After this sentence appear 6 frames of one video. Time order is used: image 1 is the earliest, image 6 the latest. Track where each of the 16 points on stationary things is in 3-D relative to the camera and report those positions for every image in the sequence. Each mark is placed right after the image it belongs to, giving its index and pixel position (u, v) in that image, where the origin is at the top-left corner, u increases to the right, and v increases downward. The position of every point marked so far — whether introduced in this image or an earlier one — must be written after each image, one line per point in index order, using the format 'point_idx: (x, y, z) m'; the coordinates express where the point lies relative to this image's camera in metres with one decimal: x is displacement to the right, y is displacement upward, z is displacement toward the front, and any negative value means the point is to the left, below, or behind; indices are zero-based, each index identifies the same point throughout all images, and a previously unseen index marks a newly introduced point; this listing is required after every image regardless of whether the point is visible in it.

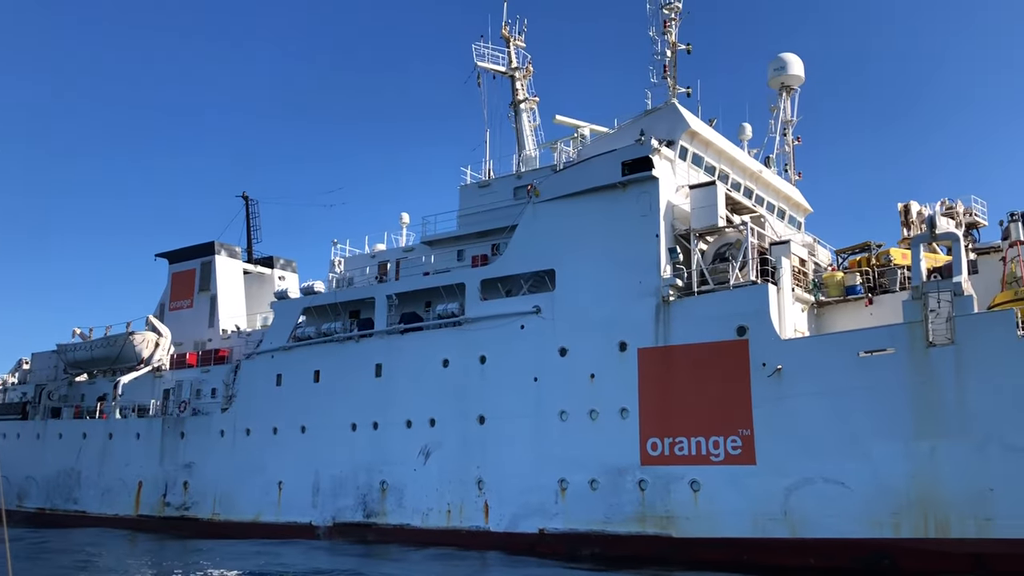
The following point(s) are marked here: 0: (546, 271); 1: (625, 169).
0: (+0.5, +0.2, +12.7) m
1: (+1.5, +1.6, +12.0) m
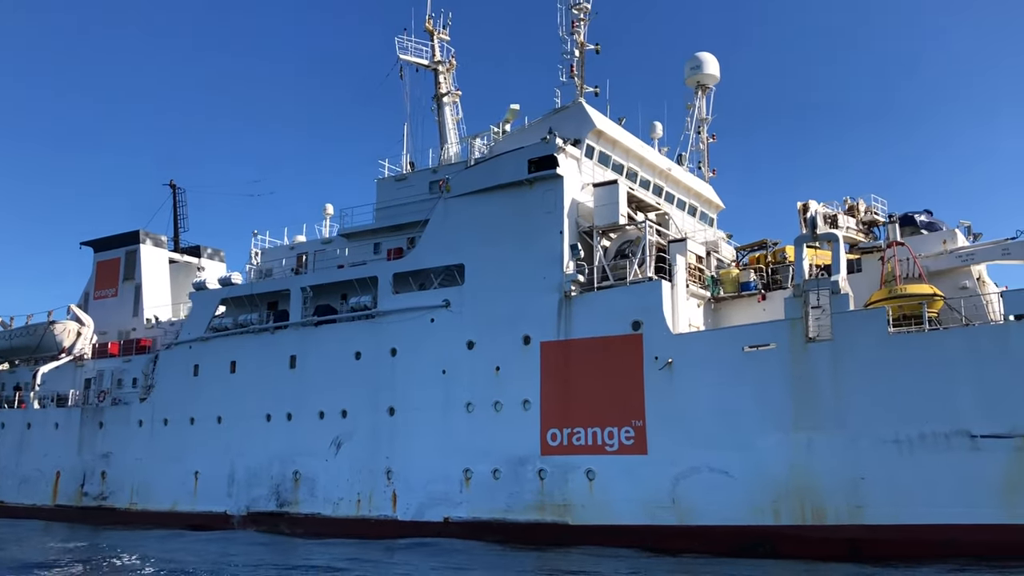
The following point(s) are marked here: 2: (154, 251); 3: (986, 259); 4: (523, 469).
0: (-0.8, +0.3, +13.0) m
1: (+0.3, +1.6, +12.2) m
2: (-7.7, +0.8, +19.9) m
3: (+5.3, +0.3, +10.4) m
4: (+0.1, -2.3, +11.7) m
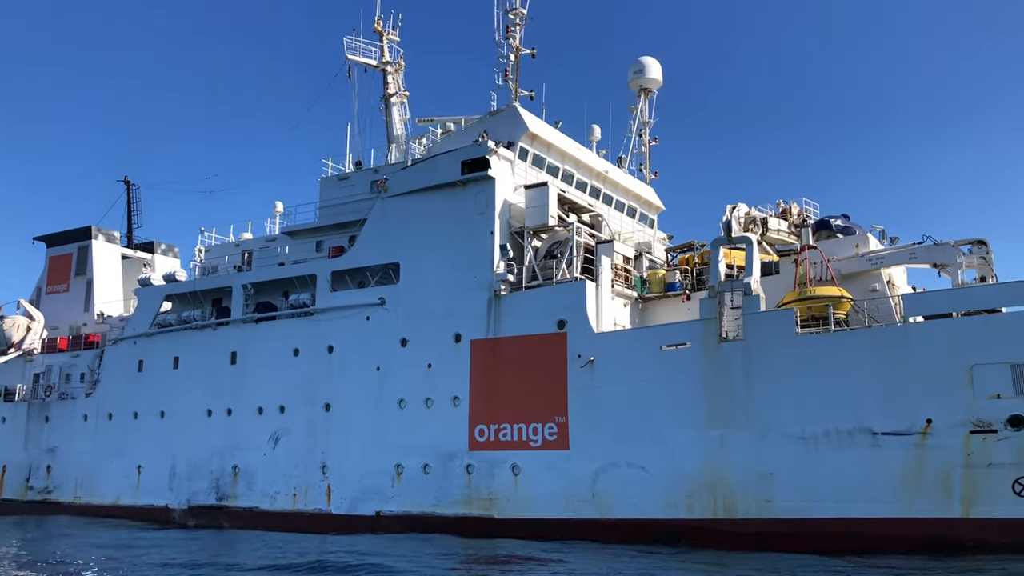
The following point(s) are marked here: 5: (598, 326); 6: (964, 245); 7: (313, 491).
0: (-1.7, +0.3, +13.2) m
1: (-0.7, +1.6, +12.5) m
2: (-8.8, +0.9, +20.0) m
3: (+4.4, +0.3, +10.8) m
4: (-0.8, -2.3, +12.0) m
5: (+1.1, -0.5, +11.4) m
6: (+5.1, +0.5, +10.4) m
7: (-2.8, -2.9, +13.2) m
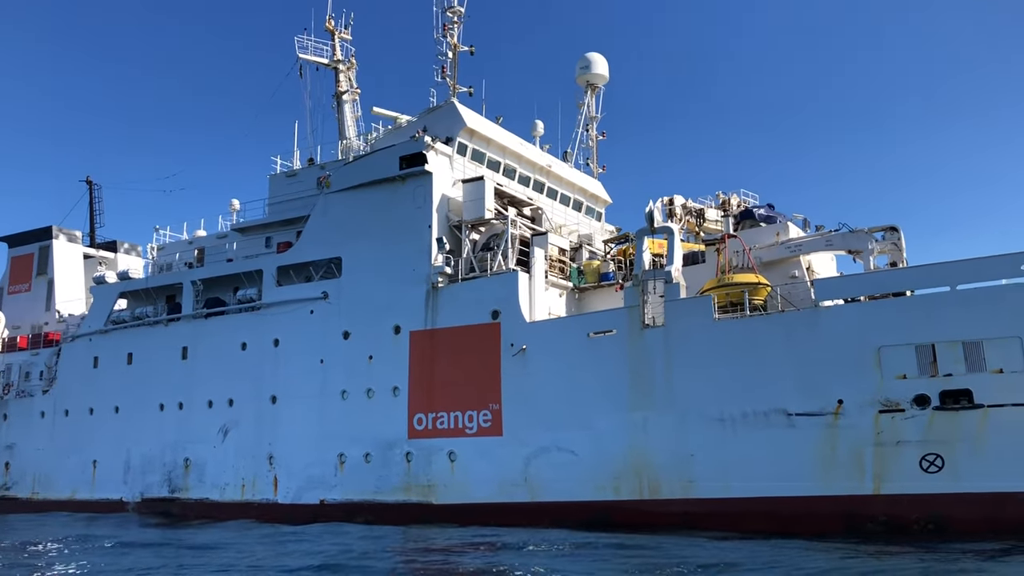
0: (-2.6, +0.4, +13.5) m
1: (-1.5, +1.7, +12.8) m
2: (-9.7, +0.9, +20.2) m
3: (+3.6, +0.5, +11.1) m
4: (-1.6, -2.2, +12.3) m
5: (+0.2, -0.3, +11.8) m
6: (+4.2, +0.7, +10.8) m
7: (-3.7, -2.8, +13.5) m
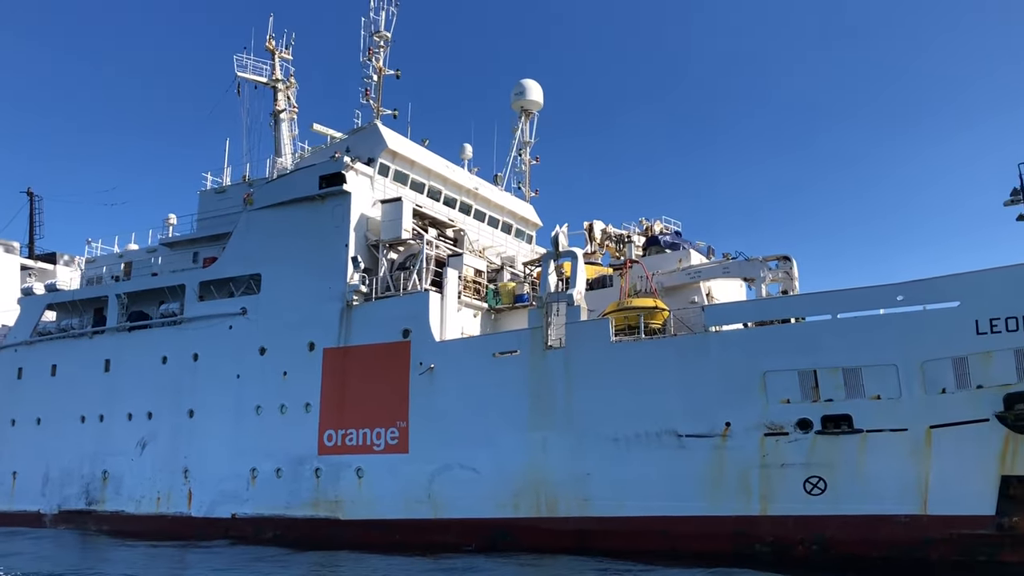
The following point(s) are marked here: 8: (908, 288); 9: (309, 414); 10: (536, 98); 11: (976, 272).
0: (-3.8, +0.2, +13.7) m
1: (-2.7, +1.5, +13.0) m
2: (-11.1, +0.7, +20.2) m
3: (+2.5, +0.1, +11.5) m
4: (-2.8, -2.4, +12.5) m
5: (-0.9, -0.6, +12.0) m
6: (+3.1, +0.3, +11.1) m
7: (-4.9, -3.0, +13.5) m
8: (+4.2, 0.0, +9.9) m
9: (-2.8, -1.7, +12.6) m
10: (+0.5, +3.7, +18.0) m
11: (+4.9, +0.2, +9.8) m
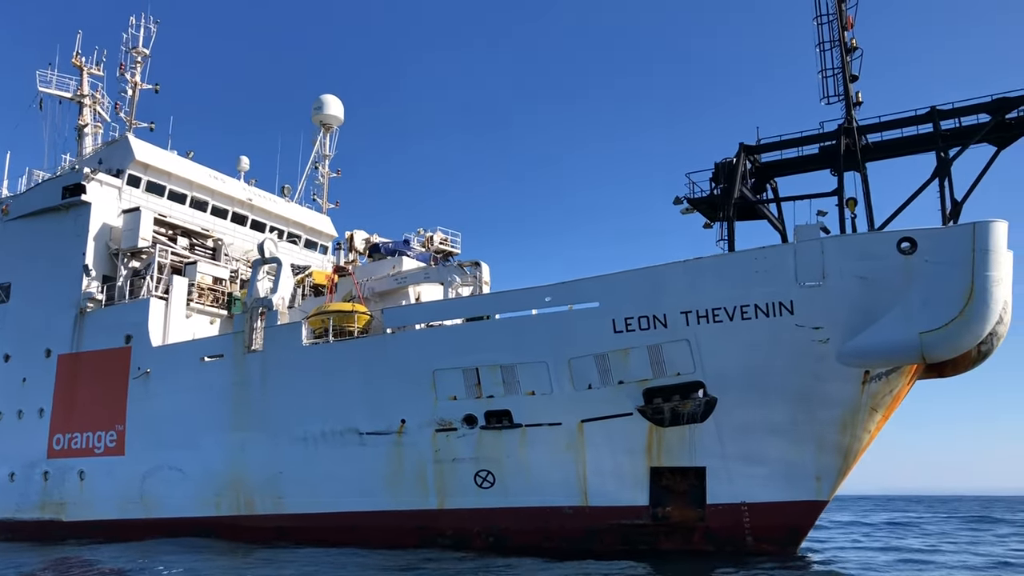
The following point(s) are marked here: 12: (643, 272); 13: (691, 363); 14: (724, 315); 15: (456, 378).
0: (-7.6, +0.1, +13.9) m
1: (-6.5, +1.4, +13.4) m
2: (-15.2, +0.4, +20.2) m
3: (-1.3, +0.1, +12.0) m
4: (-6.6, -2.5, +12.7) m
5: (-4.7, -0.7, +12.4) m
6: (-0.6, +0.3, +11.6) m
7: (-8.7, -3.2, +13.7) m
8: (+0.5, 0.0, +10.5) m
9: (-6.5, -1.8, +12.9) m
10: (-3.5, +3.5, +18.4) m
11: (+1.2, +0.1, +10.4) m
12: (+1.5, +0.2, +10.3) m
13: (+1.9, -0.8, +9.9) m
14: (+2.3, -0.3, +9.9) m
15: (-0.6, -1.0, +10.7) m
